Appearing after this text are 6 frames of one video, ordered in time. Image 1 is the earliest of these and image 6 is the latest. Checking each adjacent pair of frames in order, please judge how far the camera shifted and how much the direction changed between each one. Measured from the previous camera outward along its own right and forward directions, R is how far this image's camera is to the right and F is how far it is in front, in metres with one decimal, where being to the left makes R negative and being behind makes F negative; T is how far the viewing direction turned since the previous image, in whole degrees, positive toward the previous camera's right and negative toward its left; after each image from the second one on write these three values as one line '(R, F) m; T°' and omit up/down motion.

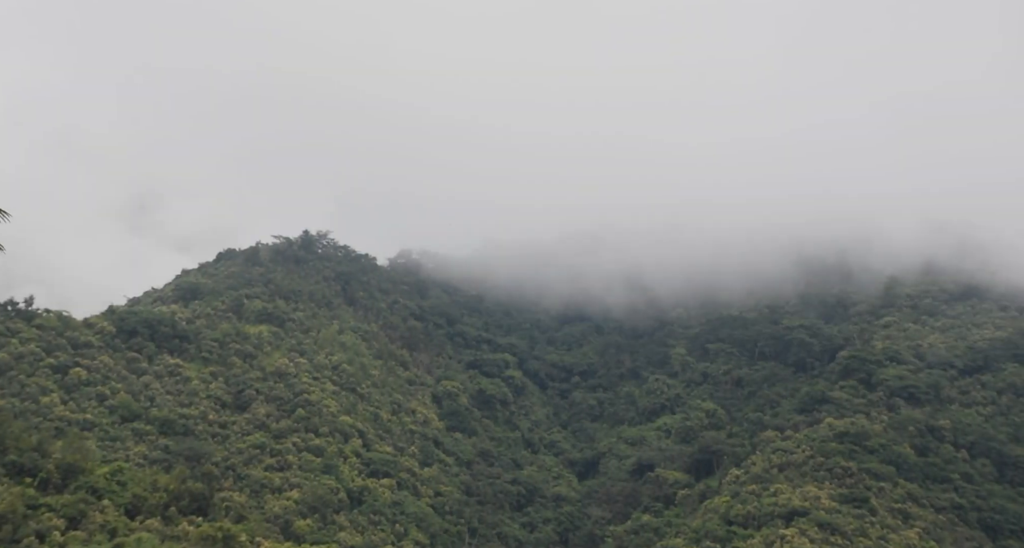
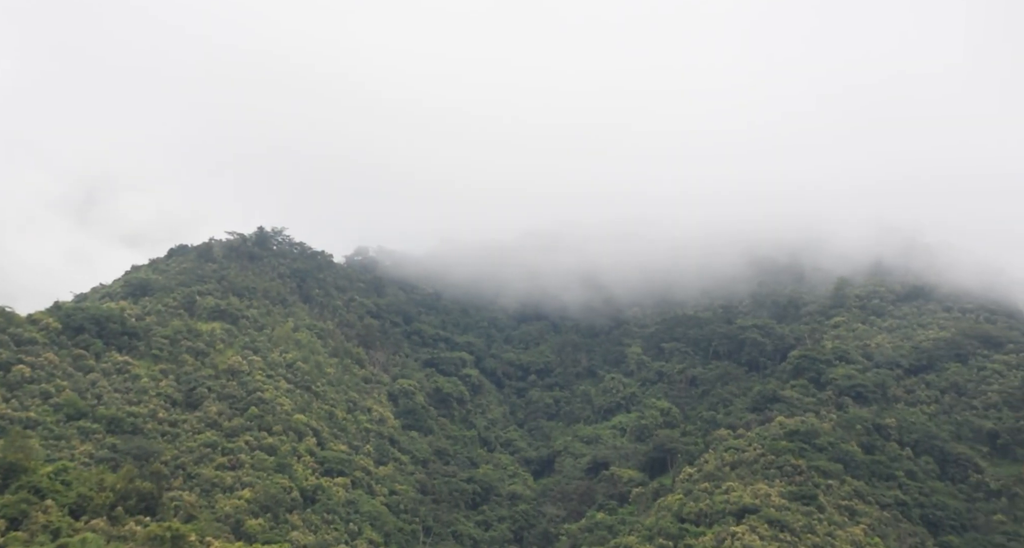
(+0.3, -0.2) m; +2°
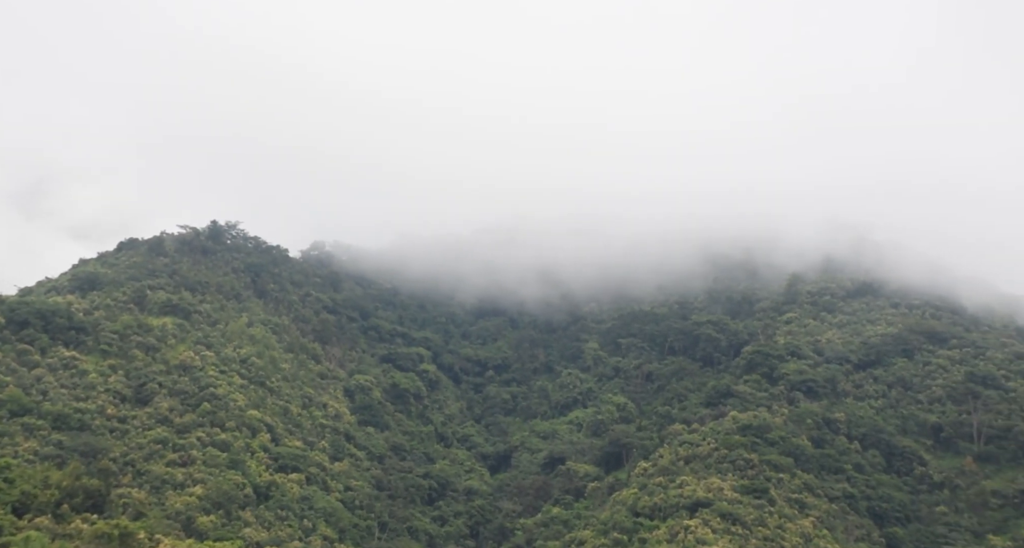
(+0.3, -0.2) m; +2°
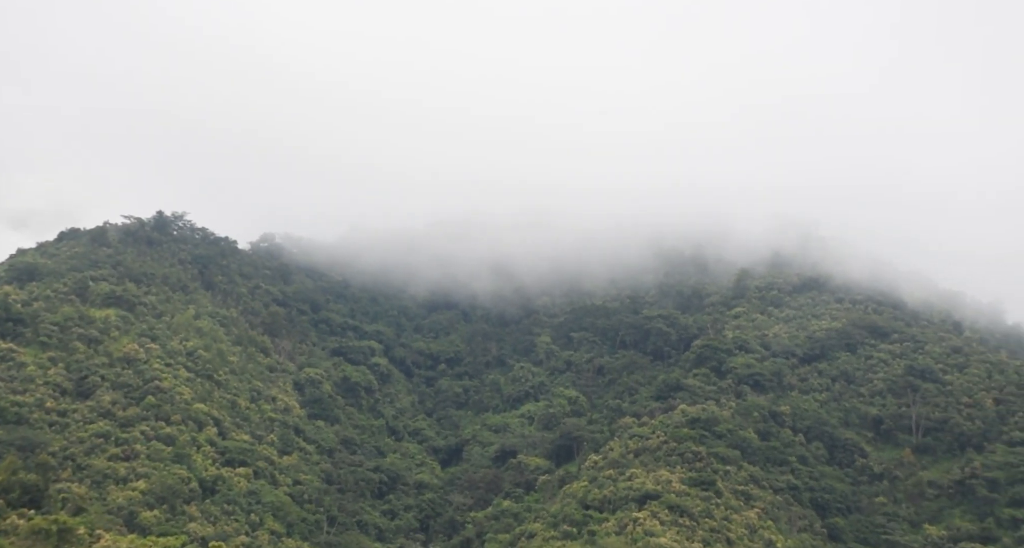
(+0.3, -0.1) m; +3°
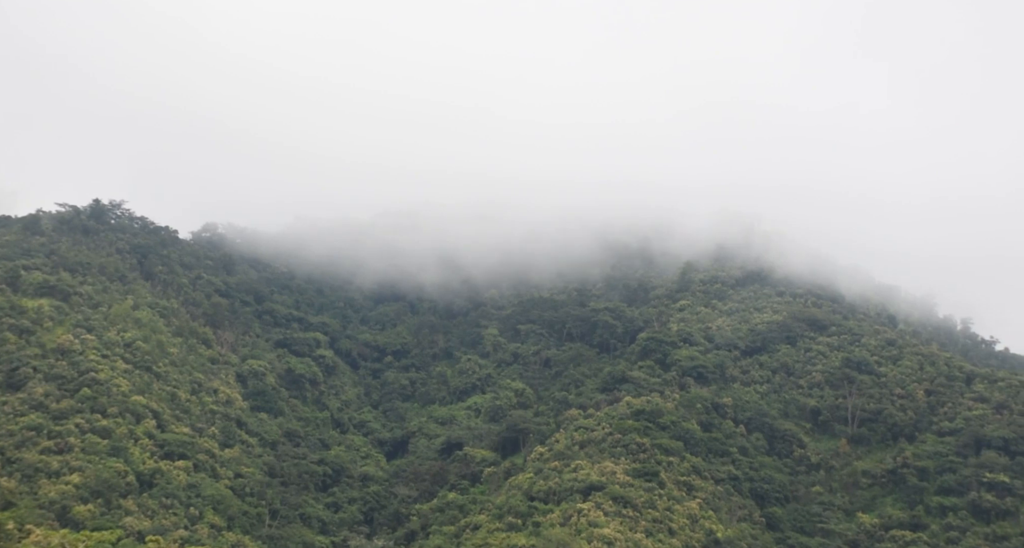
(+0.3, 0.0) m; +3°
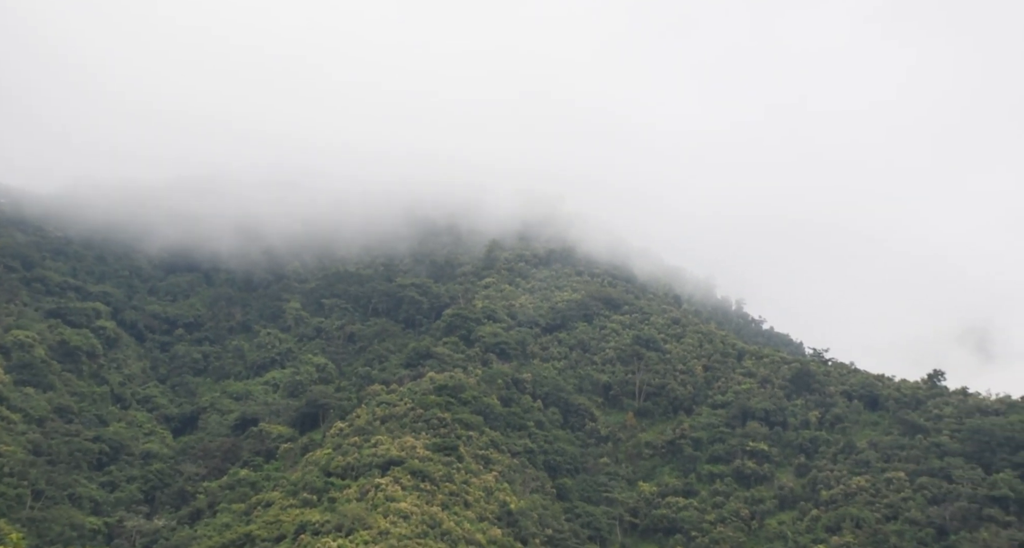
(+1.2, +0.6) m; +11°
